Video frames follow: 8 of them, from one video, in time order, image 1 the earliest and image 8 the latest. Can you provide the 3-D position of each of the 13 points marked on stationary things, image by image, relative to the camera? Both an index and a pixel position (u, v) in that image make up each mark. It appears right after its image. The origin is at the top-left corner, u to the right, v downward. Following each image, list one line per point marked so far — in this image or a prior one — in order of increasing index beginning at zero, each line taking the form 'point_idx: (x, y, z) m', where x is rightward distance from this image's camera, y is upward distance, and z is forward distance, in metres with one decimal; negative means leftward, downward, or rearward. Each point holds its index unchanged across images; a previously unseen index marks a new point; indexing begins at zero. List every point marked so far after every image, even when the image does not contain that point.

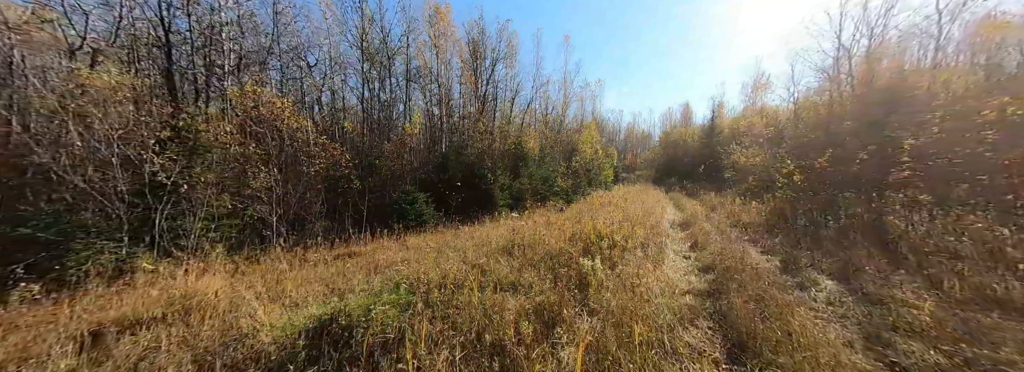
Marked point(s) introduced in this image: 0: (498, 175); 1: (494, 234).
0: (-0.7, +0.5, +12.5) m
1: (-0.7, -1.6, +8.0) m
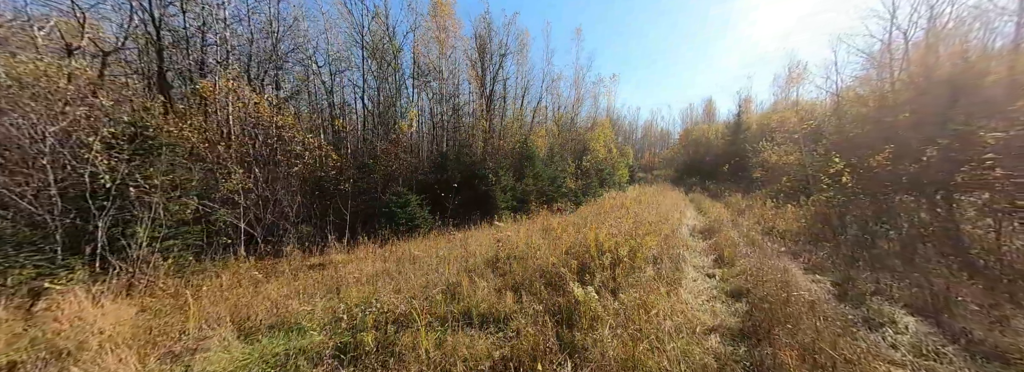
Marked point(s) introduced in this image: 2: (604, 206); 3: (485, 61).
0: (-0.6, +0.4, +11.7) m
1: (-0.8, -1.6, +7.1) m
2: (+3.8, -0.9, +12.2) m
3: (-1.7, +7.5, +17.3) m
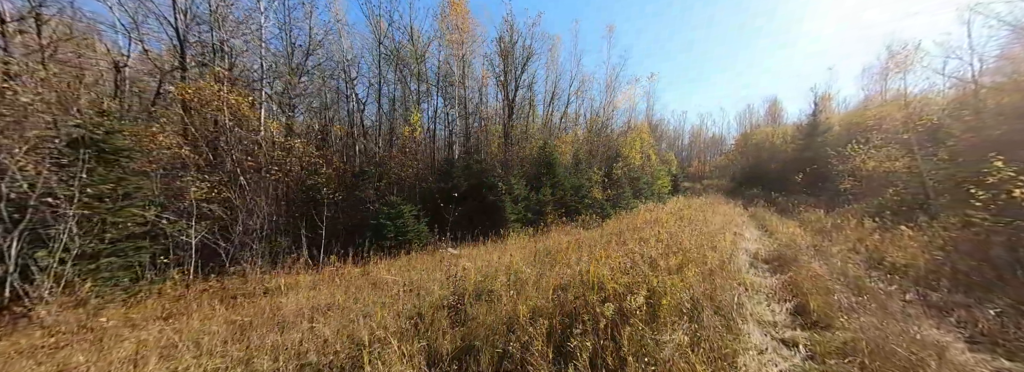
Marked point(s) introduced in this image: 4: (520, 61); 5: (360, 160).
0: (-0.1, 0.0, +10.3) m
1: (-1.0, -1.9, +5.8) m
2: (+4.3, -1.3, +10.2) m
3: (-0.3, +6.9, +16.3) m
4: (+0.3, +7.1, +16.4) m
5: (-6.1, +1.1, +11.5) m
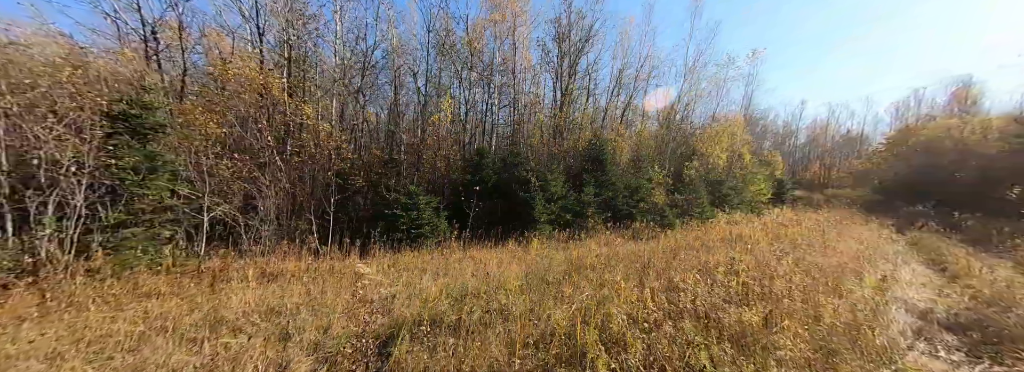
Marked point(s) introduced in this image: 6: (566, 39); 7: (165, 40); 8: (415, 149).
0: (+1.0, +0.2, +8.8) m
1: (-1.0, -1.7, +4.6) m
2: (+5.2, -1.4, +7.6) m
3: (+2.6, +7.0, +14.6) m
4: (+3.2, +7.2, +14.5) m
5: (-4.4, +1.5, +11.4) m
6: (+2.6, +7.5, +14.5) m
7: (-11.8, +5.0, +9.7) m
8: (-3.6, +1.4, +10.5) m
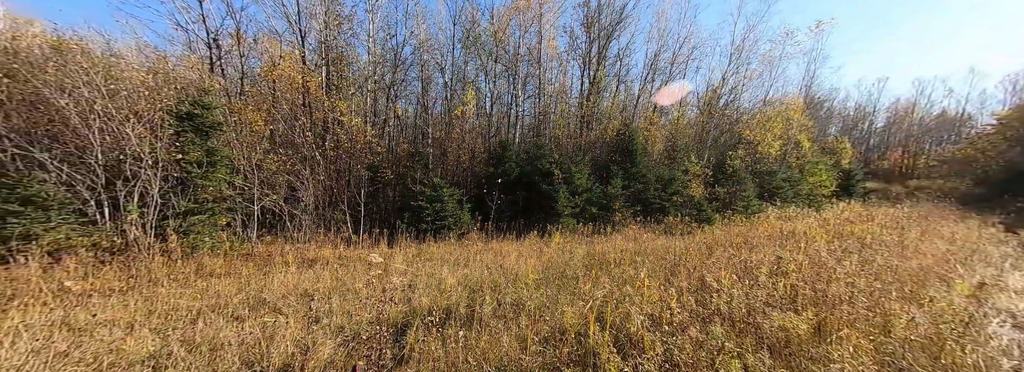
0: (+1.7, +0.4, +8.5) m
1: (-0.7, -1.5, +4.6) m
2: (+5.8, -1.2, +6.9) m
3: (+4.0, +7.4, +13.9) m
4: (+4.6, +7.6, +13.8) m
5: (-3.4, +1.8, +11.6) m
6: (+4.0, +7.9, +13.8) m
7: (-10.9, +5.3, +10.8) m
8: (-2.7, +1.6, +10.7) m
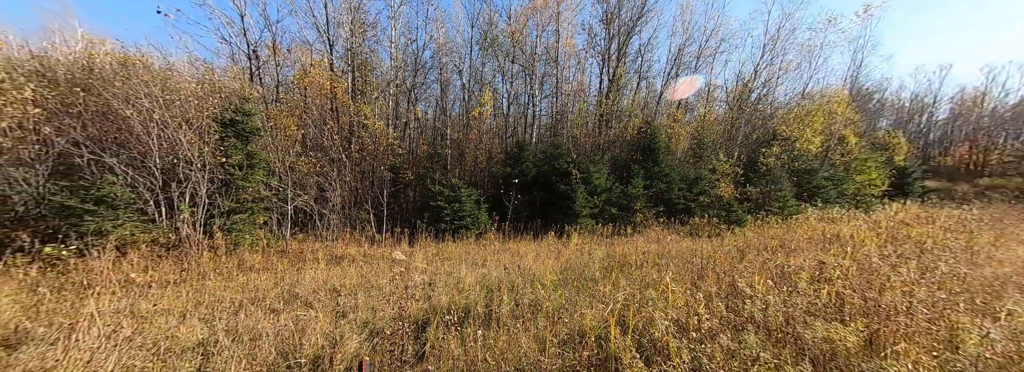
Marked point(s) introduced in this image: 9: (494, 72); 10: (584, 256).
0: (+2.3, +0.4, +8.4) m
1: (-0.5, -1.5, +4.7) m
2: (+6.3, -1.2, +6.4) m
3: (+4.9, +7.4, +13.6) m
4: (+5.5, +7.6, +13.4) m
5: (-2.6, +1.8, +11.9) m
6: (+4.9, +7.9, +13.5) m
7: (-10.2, +5.2, +11.6) m
8: (-1.9, +1.6, +10.8) m
9: (-0.8, +5.8, +14.6) m
10: (+1.4, -1.3, +5.3) m
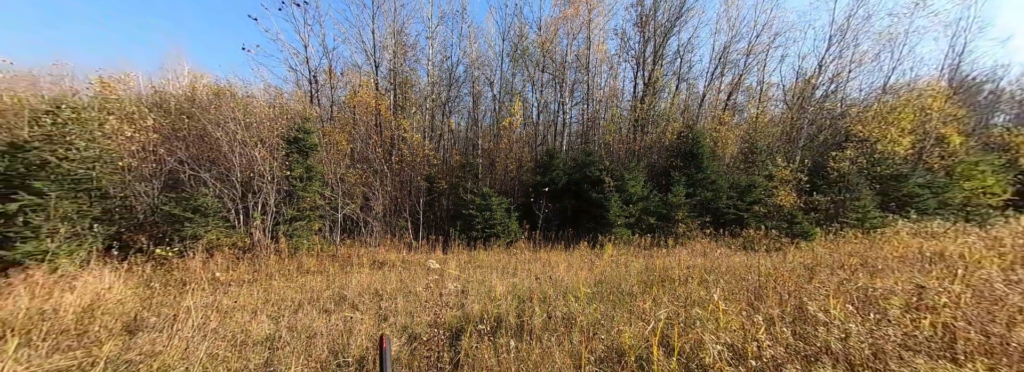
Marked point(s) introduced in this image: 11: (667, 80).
0: (+3.2, +0.2, +8.0) m
1: (0.0, -1.7, +4.6) m
2: (+6.9, -1.3, +5.5) m
3: (+6.5, +7.0, +13.1) m
4: (+7.1, +7.1, +12.8) m
5: (-1.1, +1.3, +12.1) m
6: (+6.5, +7.4, +13.0) m
7: (-8.7, +4.7, +13.0) m
8: (-0.6, +1.2, +11.0) m
9: (+1.0, +5.3, +14.8) m
10: (+1.9, -1.4, +5.0) m
11: (+7.4, +4.9, +13.2) m
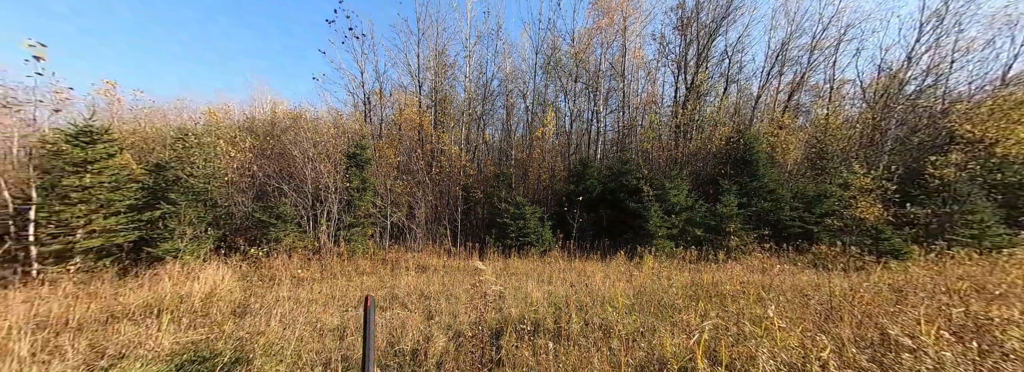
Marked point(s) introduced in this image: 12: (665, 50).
0: (+4.3, -0.1, +7.5) m
1: (+0.6, -1.8, +4.6) m
2: (+7.5, -1.5, +4.5) m
3: (+8.3, +6.5, +12.4) m
4: (+8.8, +6.7, +12.0) m
5: (+0.6, +0.9, +12.3) m
6: (+8.2, +7.0, +12.3) m
7: (-6.8, +4.2, +14.4) m
8: (+0.9, +0.8, +11.1) m
9: (+3.0, +4.7, +14.8) m
10: (+2.6, -1.6, +4.7) m
11: (+9.2, +4.4, +12.3) m
12: (+7.7, +6.4, +13.5) m
